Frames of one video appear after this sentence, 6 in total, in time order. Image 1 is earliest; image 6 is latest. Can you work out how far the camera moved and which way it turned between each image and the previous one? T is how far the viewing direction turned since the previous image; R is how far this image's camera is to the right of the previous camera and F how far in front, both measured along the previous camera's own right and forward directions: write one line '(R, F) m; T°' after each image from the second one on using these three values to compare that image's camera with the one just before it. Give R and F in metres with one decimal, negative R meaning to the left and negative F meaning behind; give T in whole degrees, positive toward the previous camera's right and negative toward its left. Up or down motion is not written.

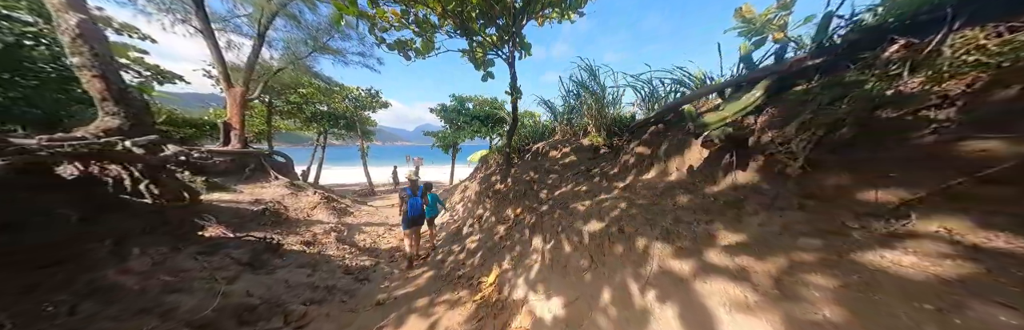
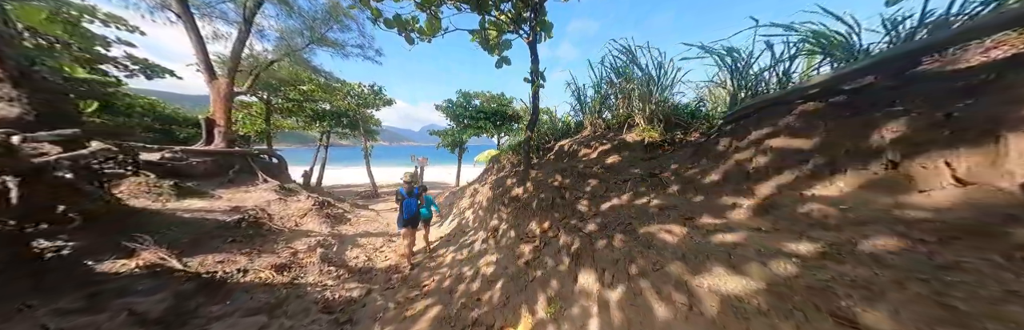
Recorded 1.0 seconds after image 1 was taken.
(-0.4, +1.0) m; -1°
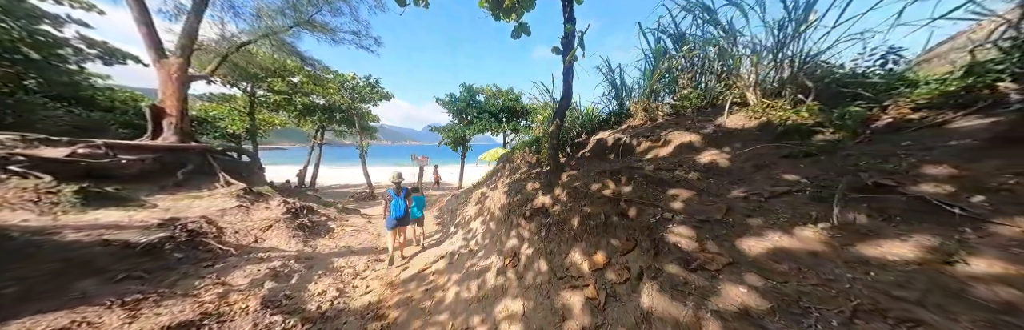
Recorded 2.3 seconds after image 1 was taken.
(-0.4, +1.4) m; -1°
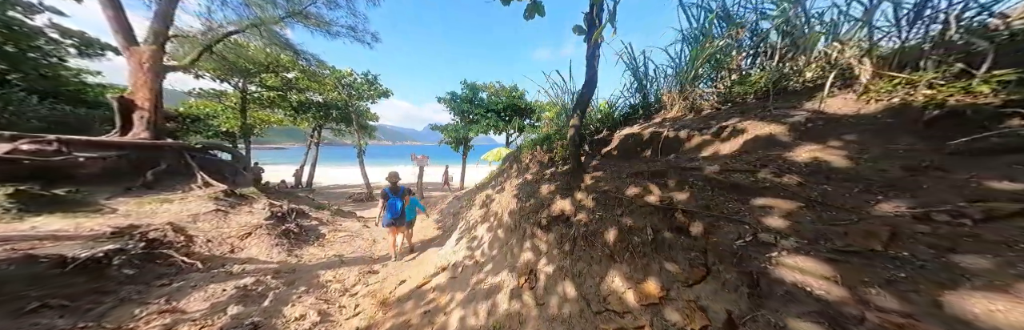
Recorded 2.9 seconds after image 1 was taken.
(-0.2, +0.6) m; 0°
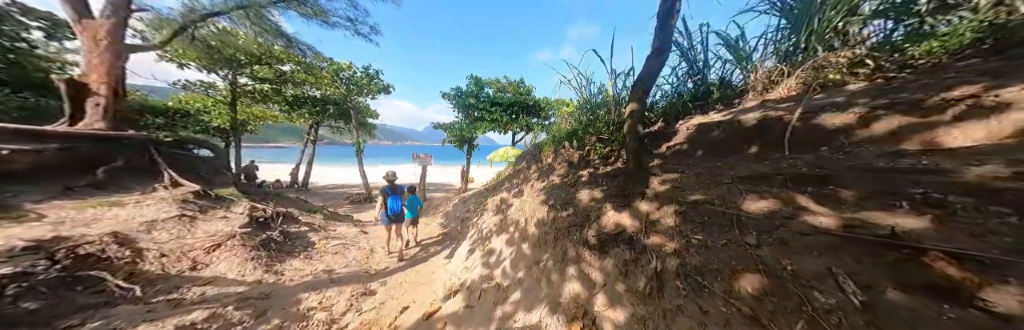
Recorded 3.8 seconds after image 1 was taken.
(-0.5, +0.9) m; 0°
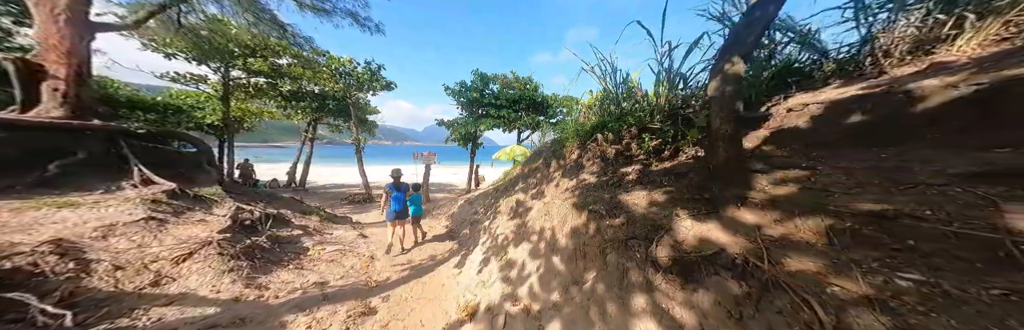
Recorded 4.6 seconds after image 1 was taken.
(-0.4, +0.7) m; 0°
